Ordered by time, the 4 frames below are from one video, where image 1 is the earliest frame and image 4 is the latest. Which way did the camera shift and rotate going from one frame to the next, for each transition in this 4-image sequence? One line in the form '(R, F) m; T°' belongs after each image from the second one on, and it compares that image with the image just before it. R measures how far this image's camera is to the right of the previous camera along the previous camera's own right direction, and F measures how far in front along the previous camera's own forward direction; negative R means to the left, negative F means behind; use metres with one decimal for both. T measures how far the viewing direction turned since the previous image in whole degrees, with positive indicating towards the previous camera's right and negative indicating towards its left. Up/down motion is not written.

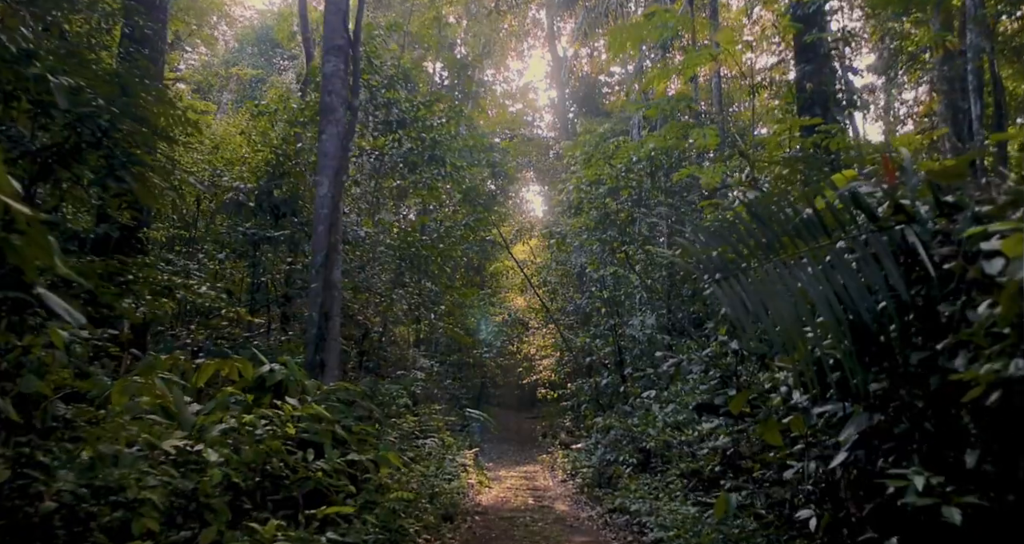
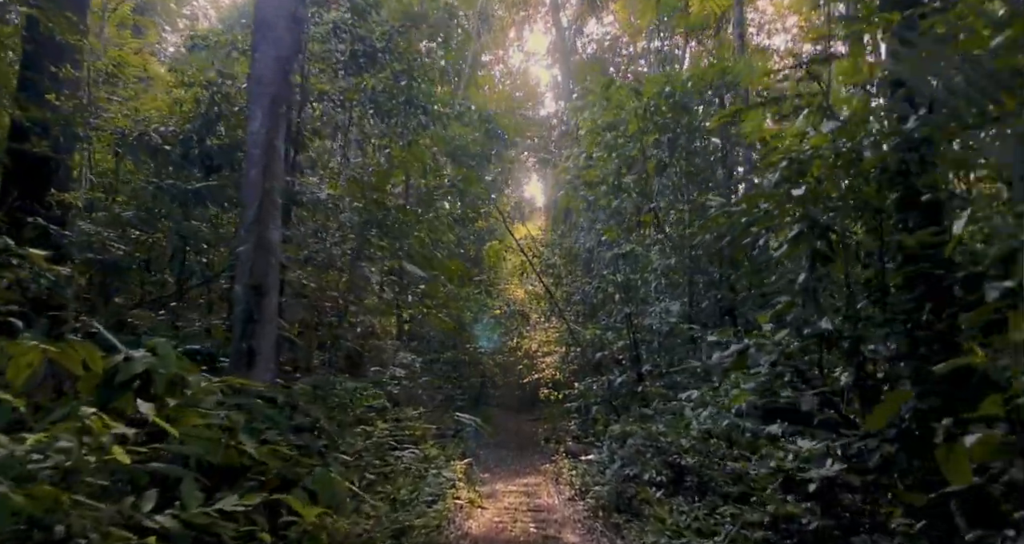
(0.0, +1.1) m; 0°
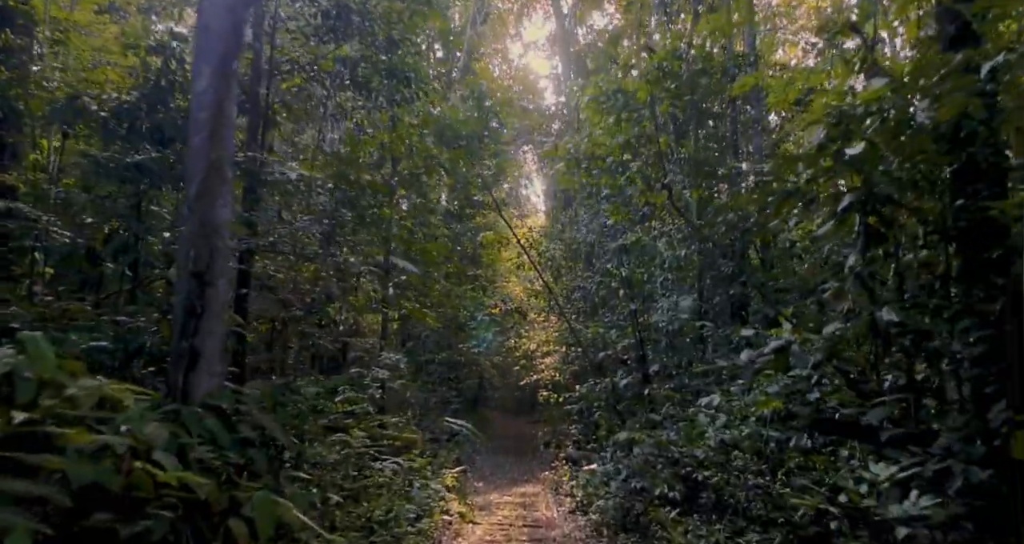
(0.0, +0.5) m; 0°
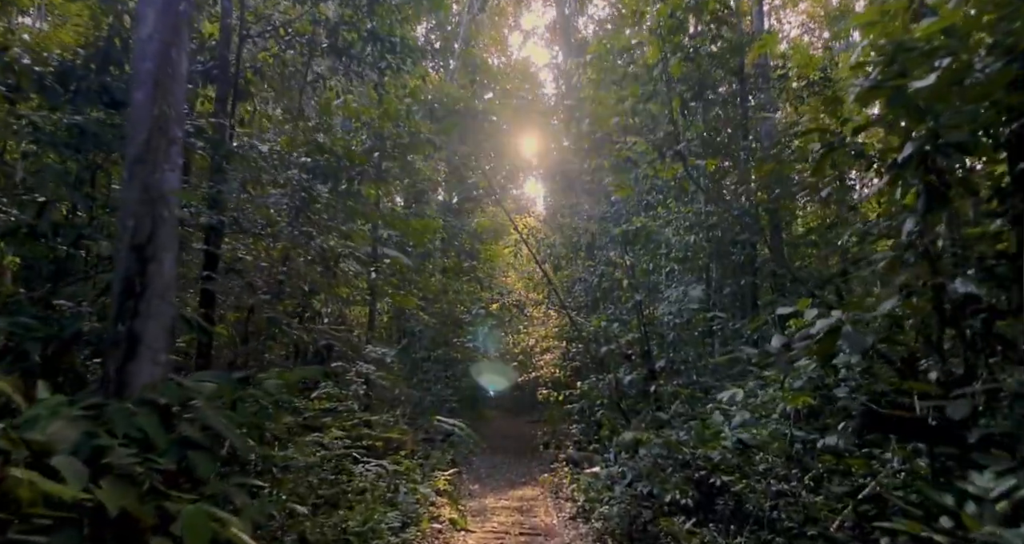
(0.0, +0.4) m; 0°
